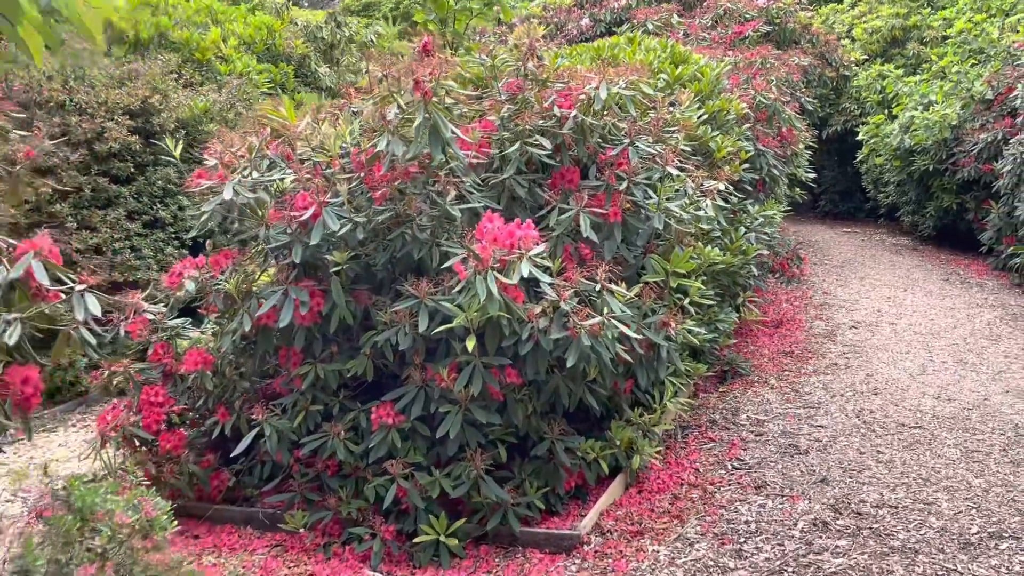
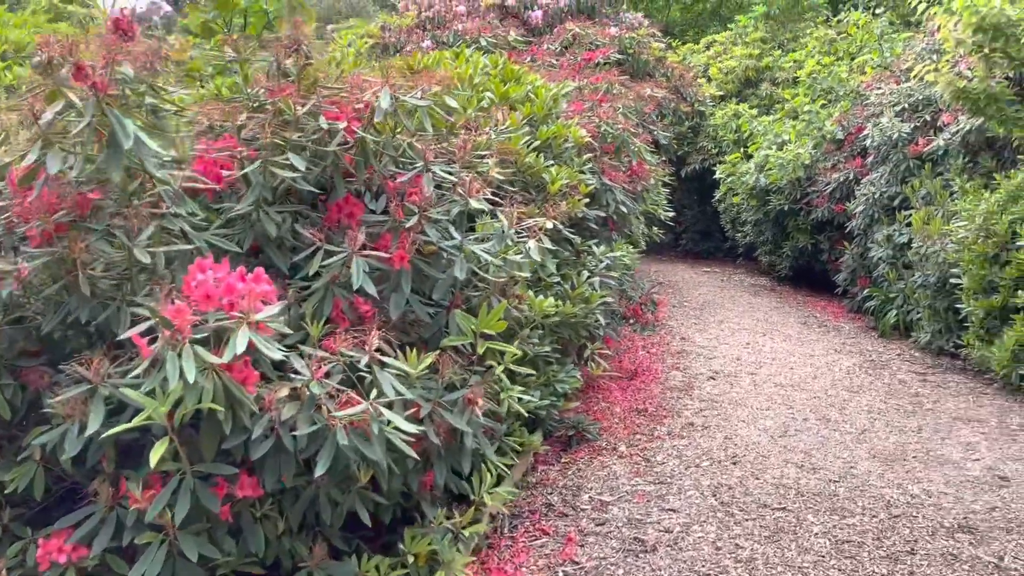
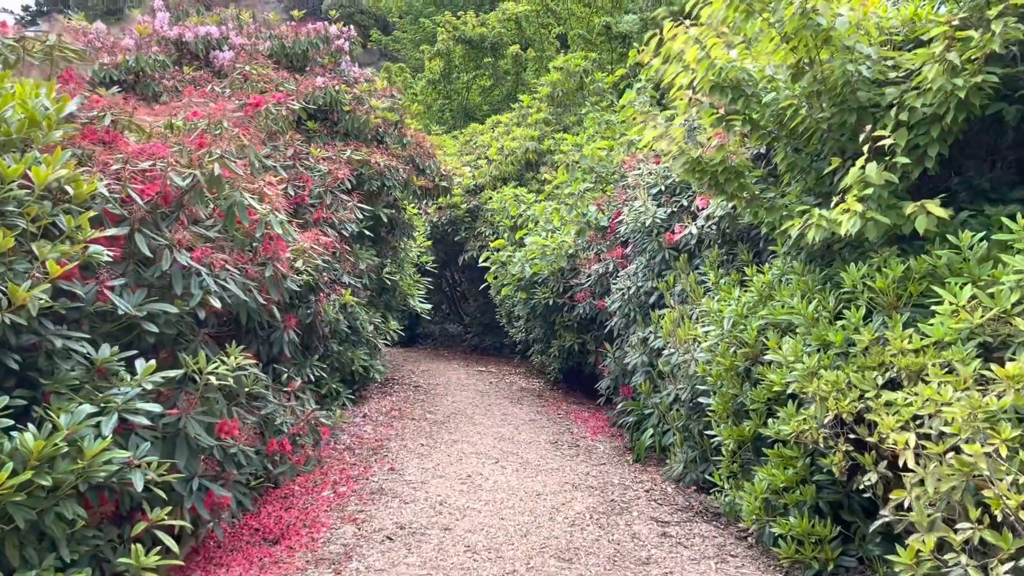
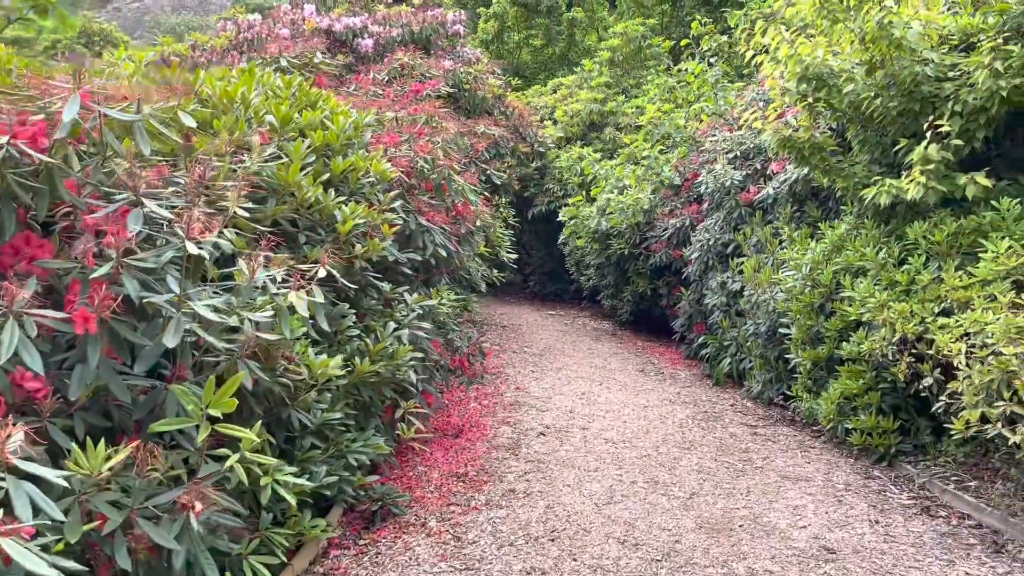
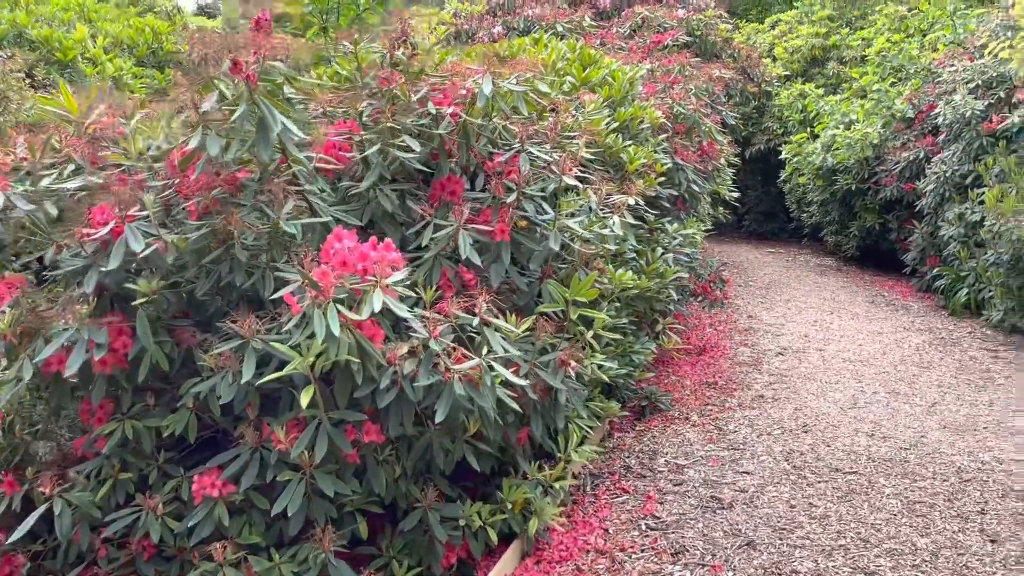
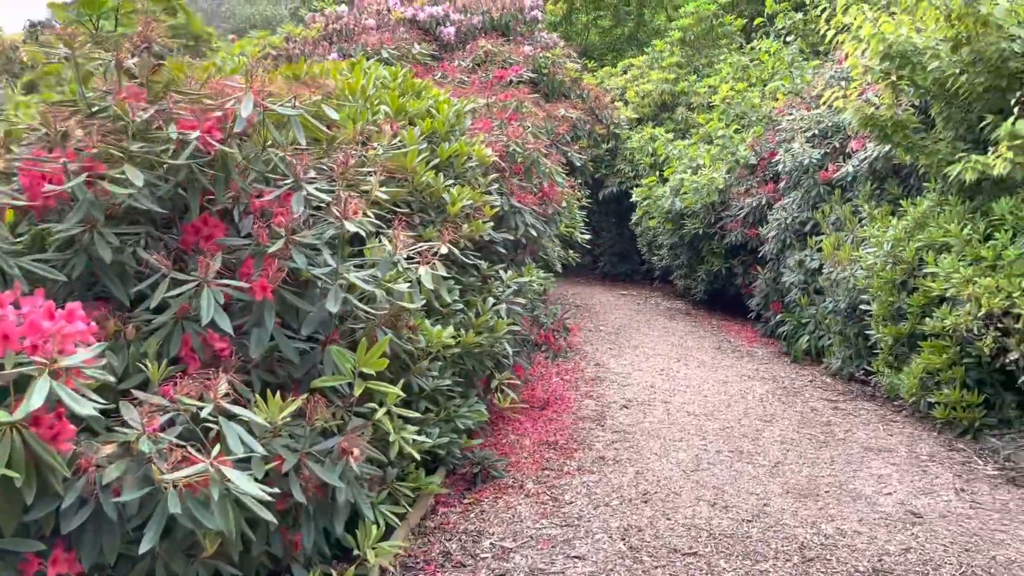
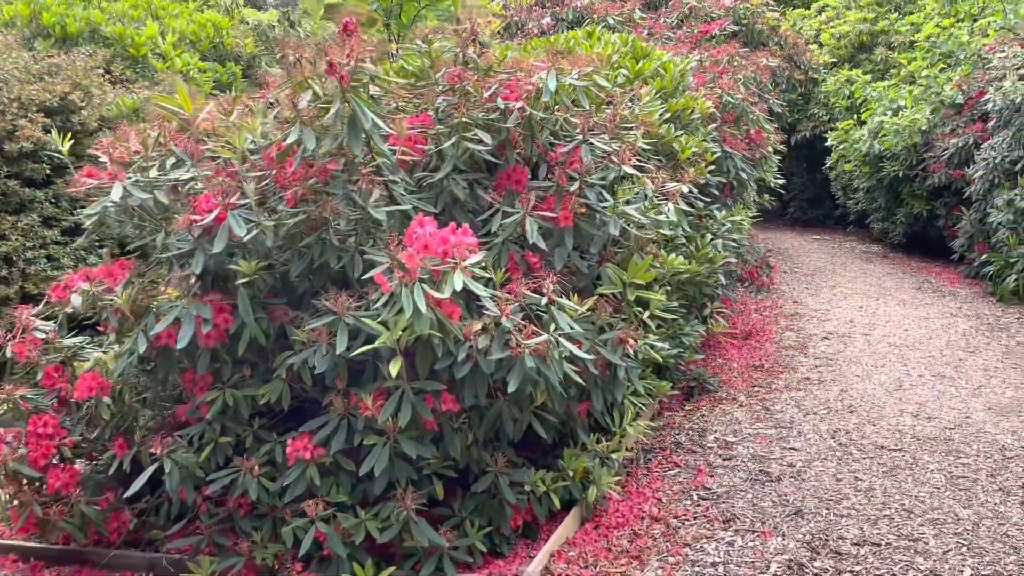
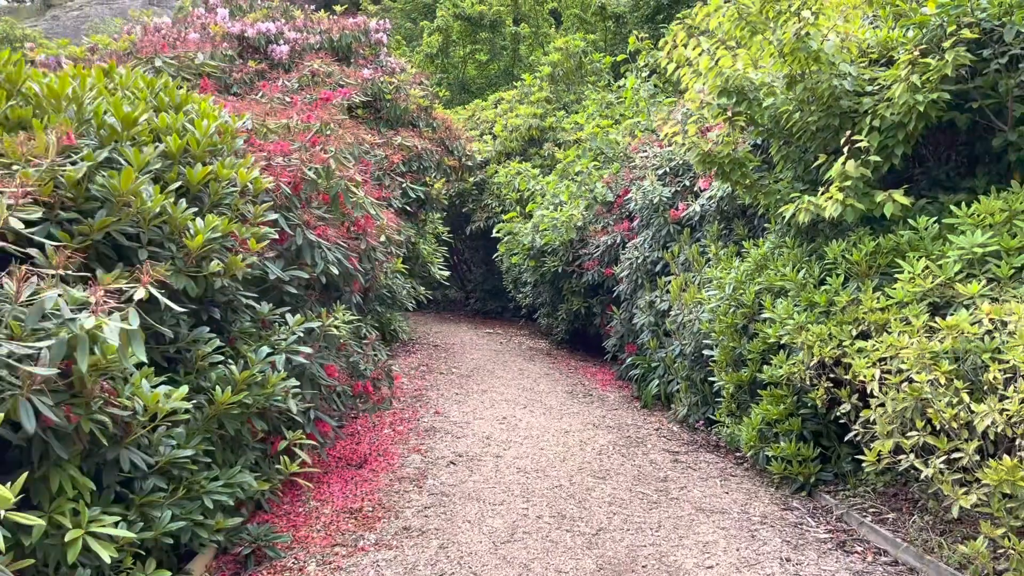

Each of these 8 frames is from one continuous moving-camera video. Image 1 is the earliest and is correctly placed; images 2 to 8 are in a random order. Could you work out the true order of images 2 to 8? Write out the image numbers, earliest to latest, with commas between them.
7, 5, 2, 6, 4, 8, 3
